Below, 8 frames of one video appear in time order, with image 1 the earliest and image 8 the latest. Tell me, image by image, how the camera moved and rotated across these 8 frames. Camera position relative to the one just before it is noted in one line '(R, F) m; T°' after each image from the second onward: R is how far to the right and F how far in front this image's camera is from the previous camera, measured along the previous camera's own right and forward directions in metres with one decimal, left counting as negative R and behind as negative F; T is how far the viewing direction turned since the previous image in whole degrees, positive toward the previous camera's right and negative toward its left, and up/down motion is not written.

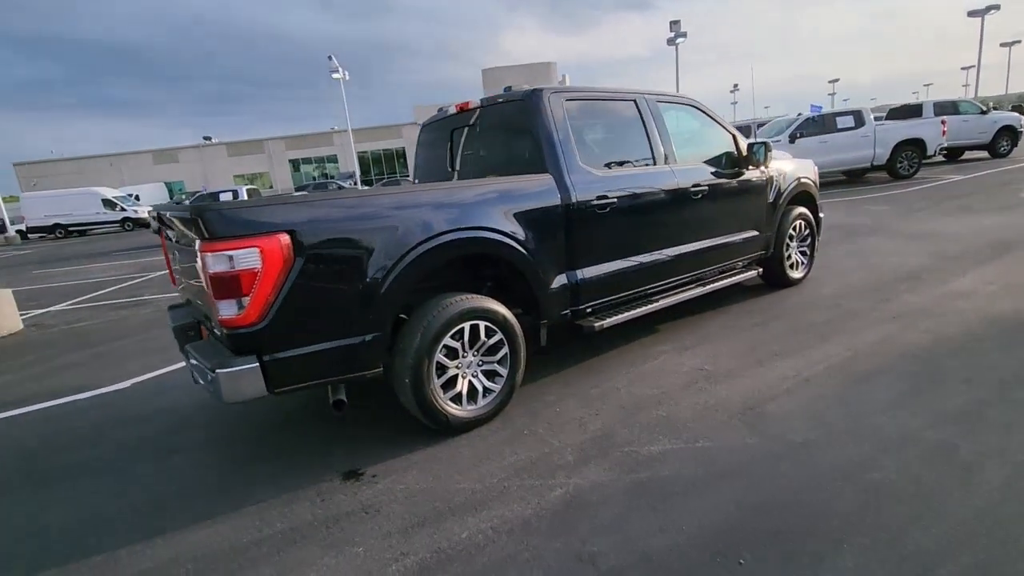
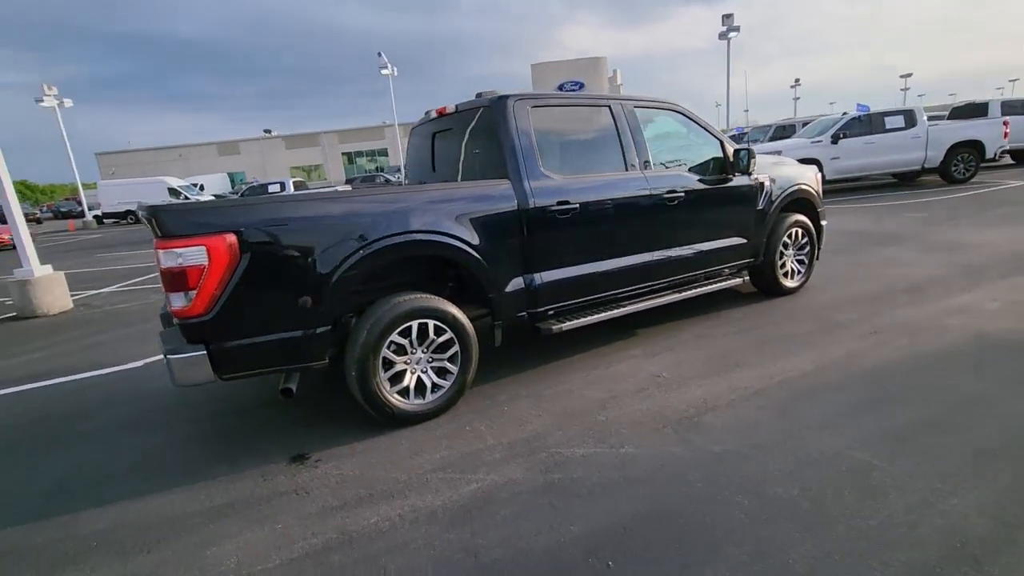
(+0.6, -0.1) m; -5°
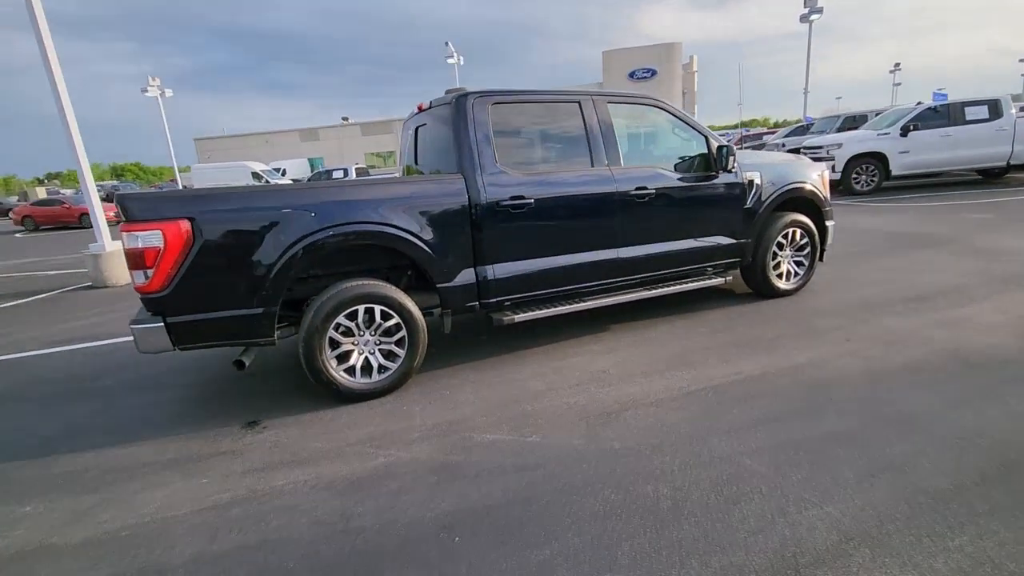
(+0.9, -0.1) m; -7°
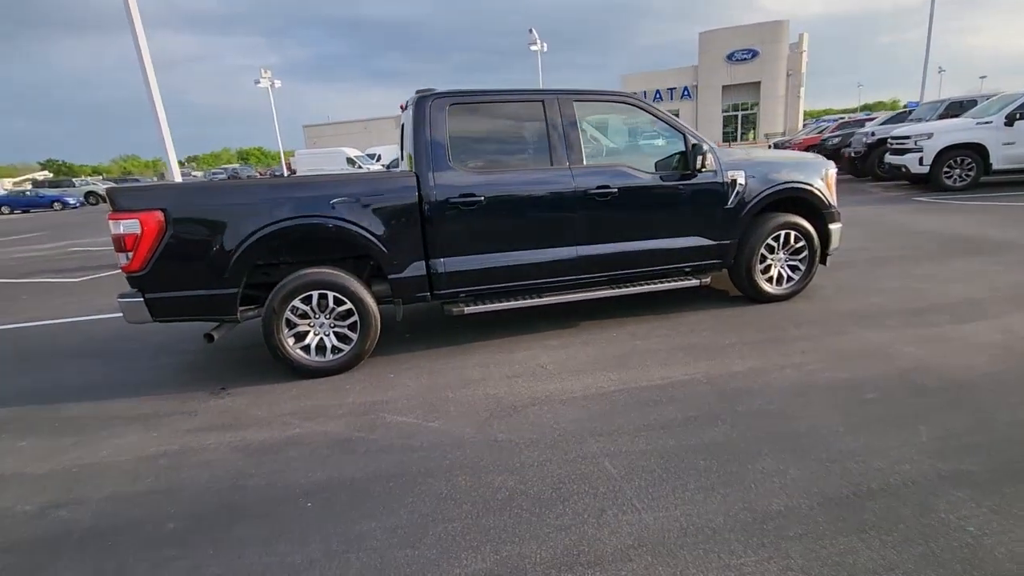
(+1.1, -0.1) m; -9°
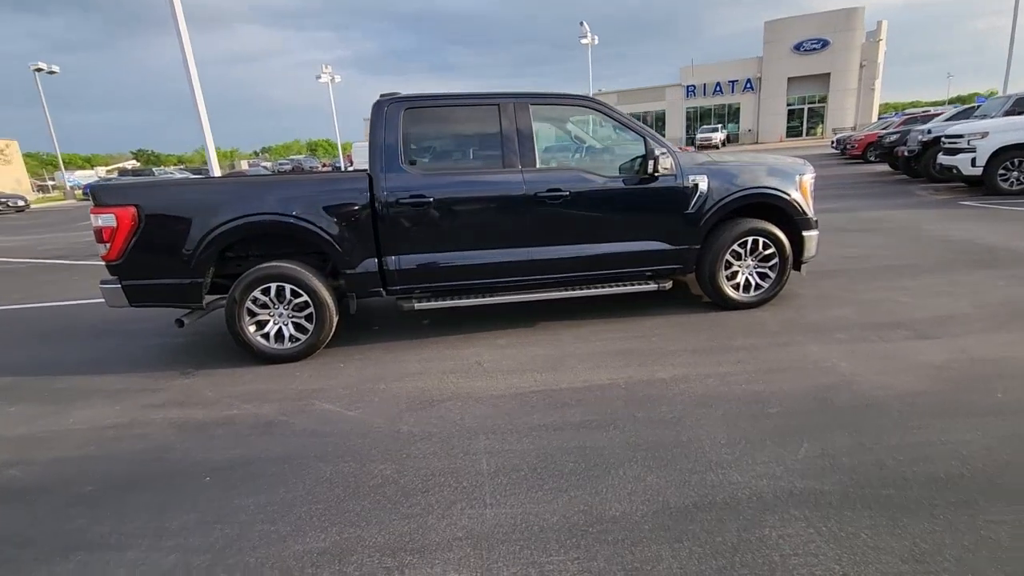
(+0.9, -0.1) m; -6°
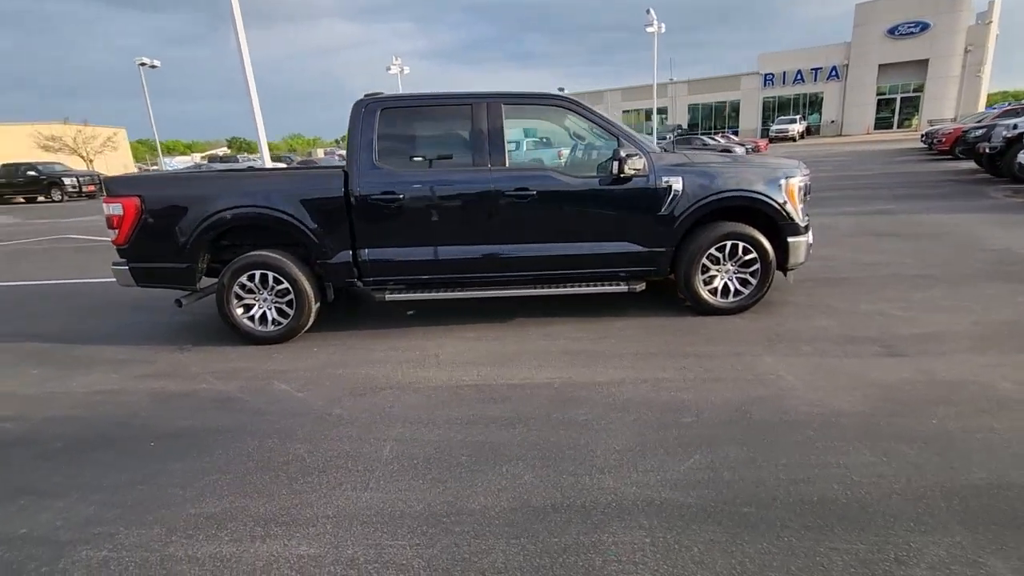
(+0.9, -0.1) m; -7°
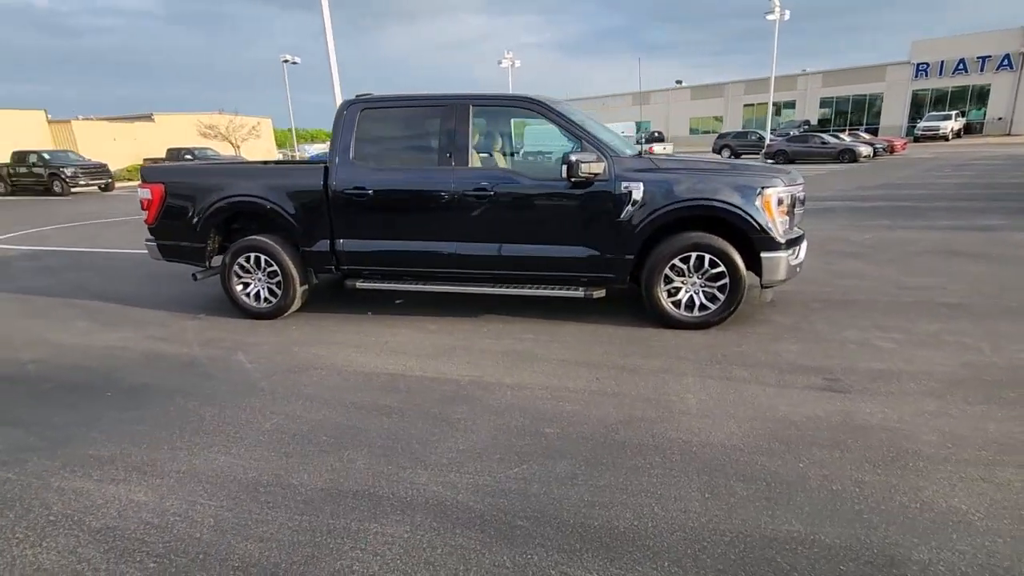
(+1.3, 0.0) m; -11°
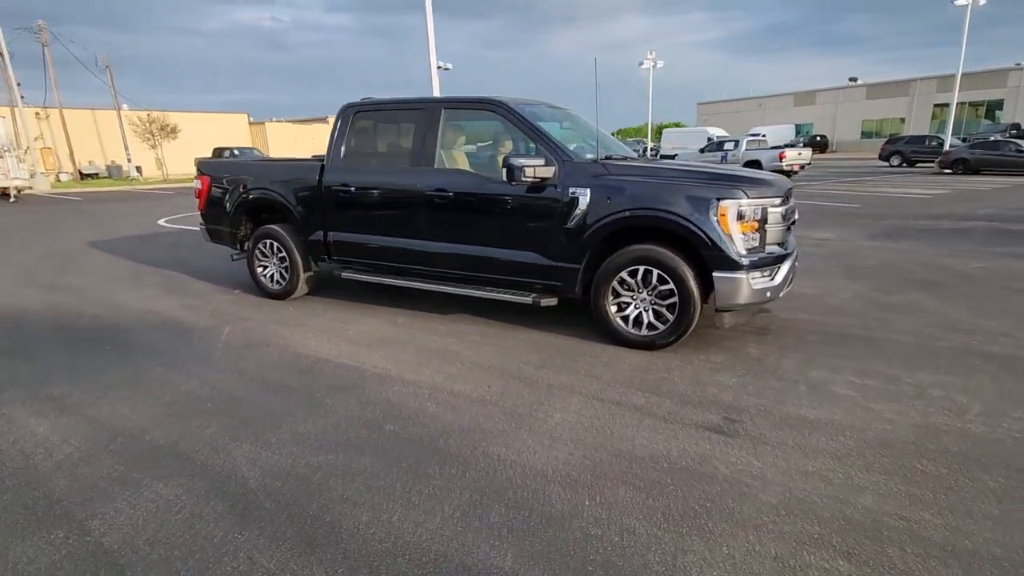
(+1.6, +0.2) m; -15°
